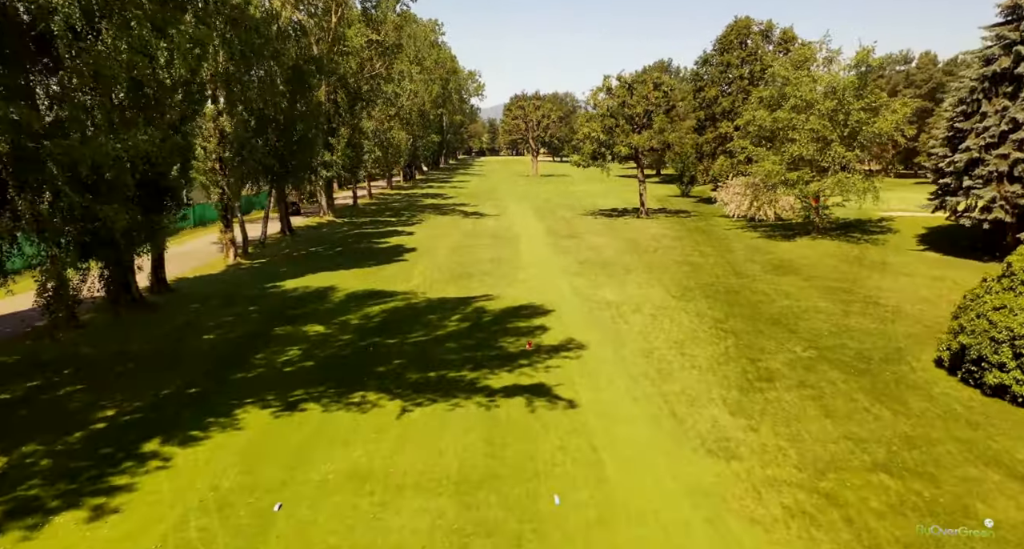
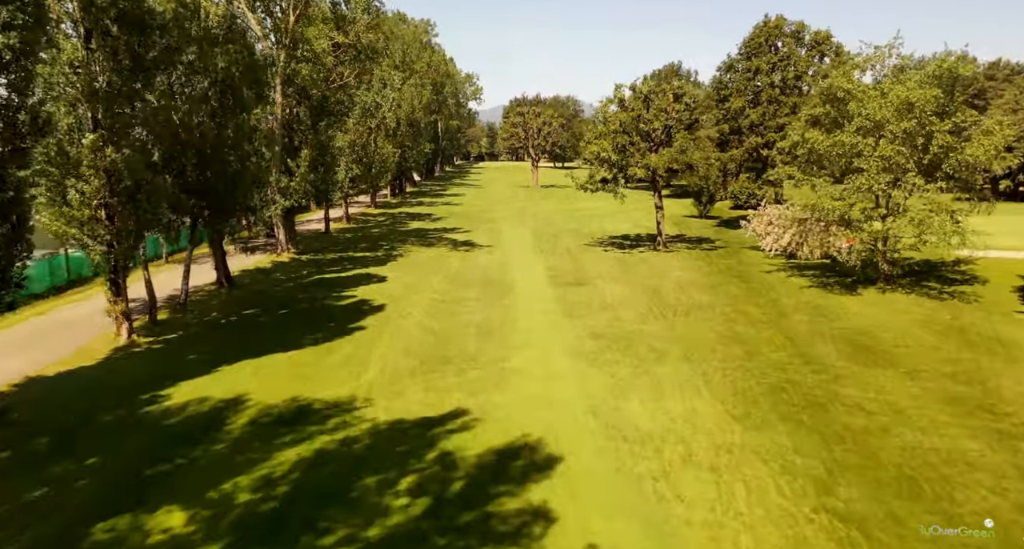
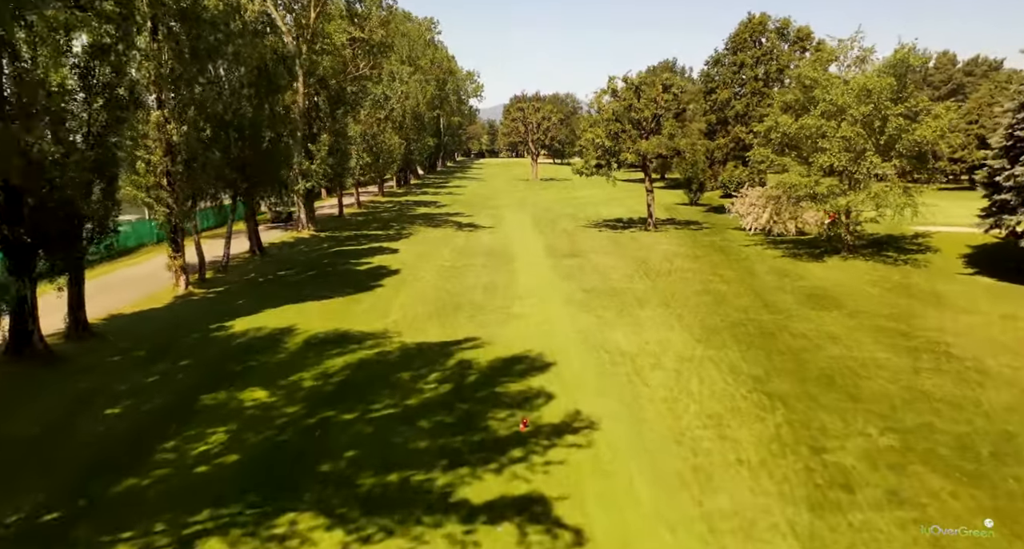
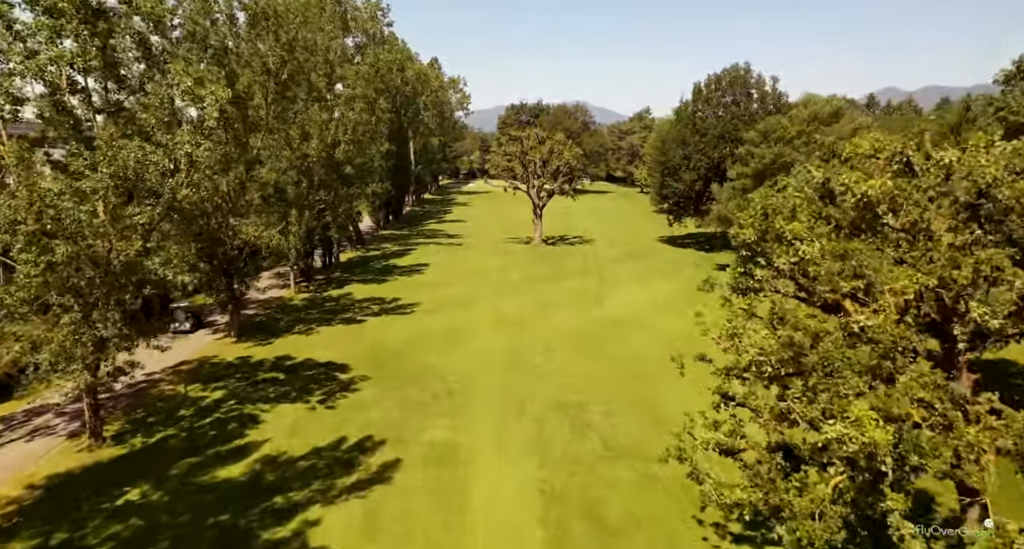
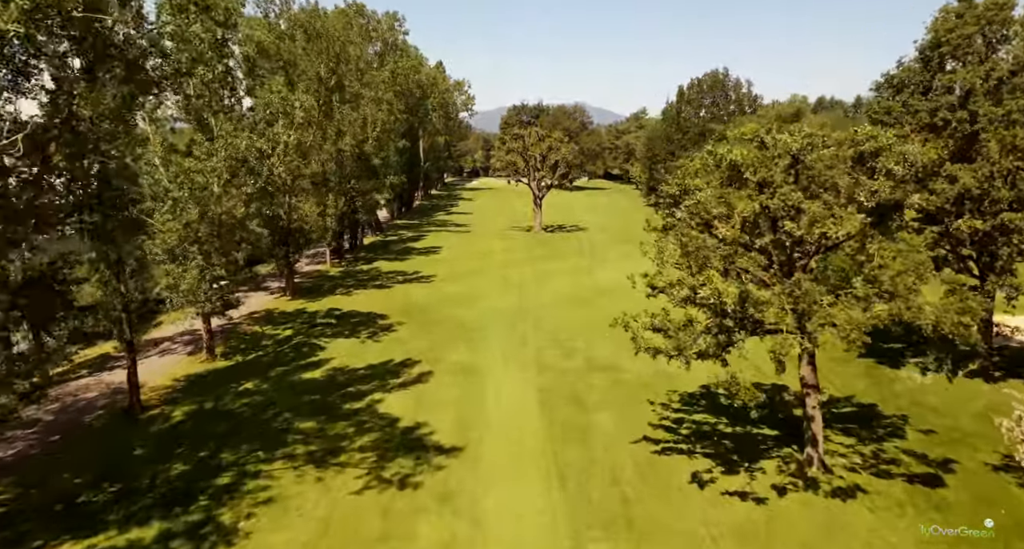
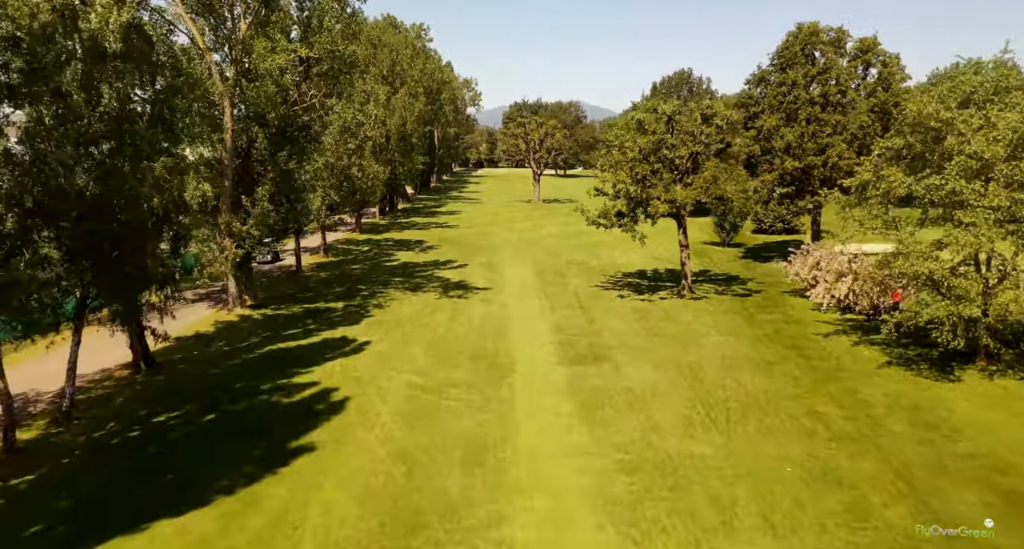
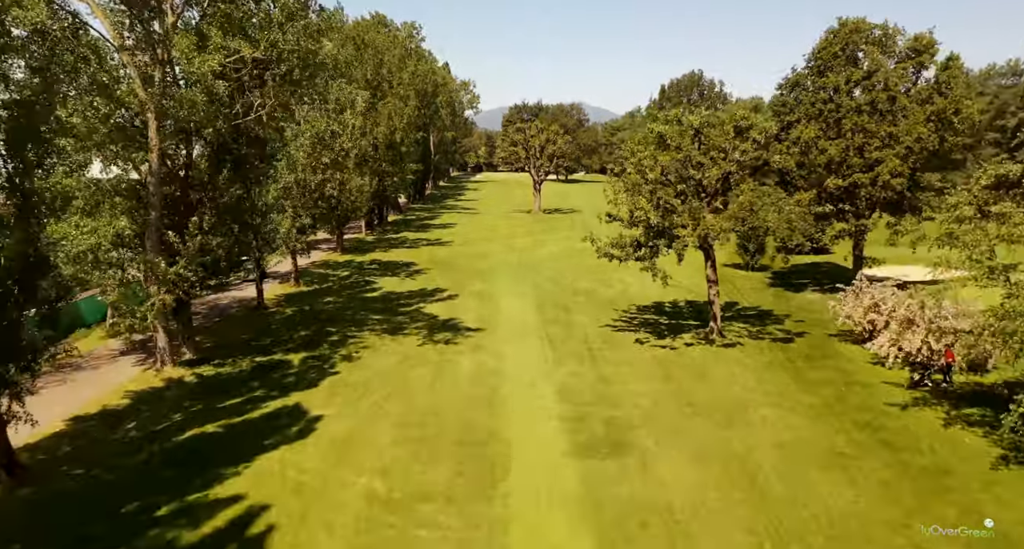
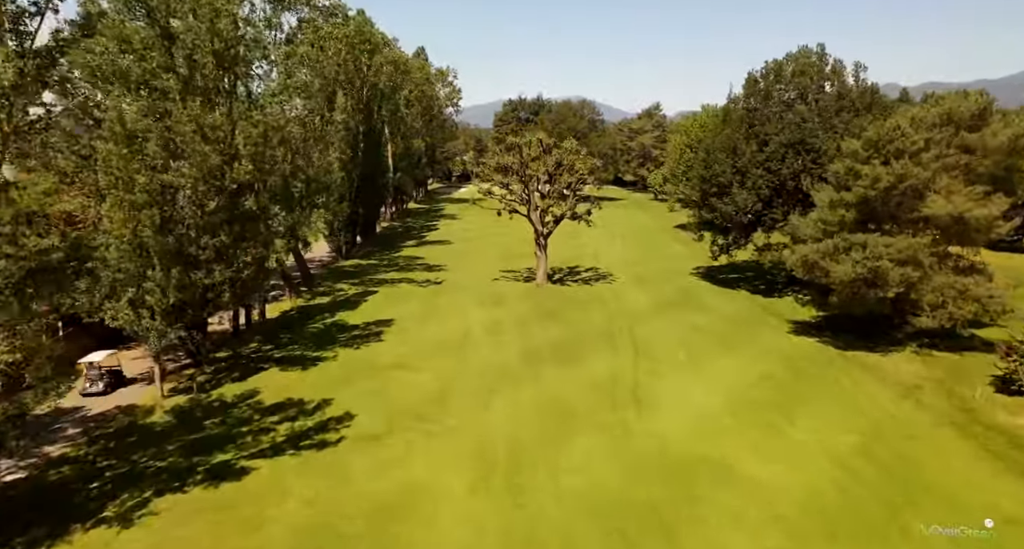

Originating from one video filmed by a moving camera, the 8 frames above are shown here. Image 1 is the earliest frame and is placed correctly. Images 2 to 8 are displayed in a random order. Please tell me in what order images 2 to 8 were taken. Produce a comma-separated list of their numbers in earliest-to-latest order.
3, 2, 6, 7, 5, 4, 8
